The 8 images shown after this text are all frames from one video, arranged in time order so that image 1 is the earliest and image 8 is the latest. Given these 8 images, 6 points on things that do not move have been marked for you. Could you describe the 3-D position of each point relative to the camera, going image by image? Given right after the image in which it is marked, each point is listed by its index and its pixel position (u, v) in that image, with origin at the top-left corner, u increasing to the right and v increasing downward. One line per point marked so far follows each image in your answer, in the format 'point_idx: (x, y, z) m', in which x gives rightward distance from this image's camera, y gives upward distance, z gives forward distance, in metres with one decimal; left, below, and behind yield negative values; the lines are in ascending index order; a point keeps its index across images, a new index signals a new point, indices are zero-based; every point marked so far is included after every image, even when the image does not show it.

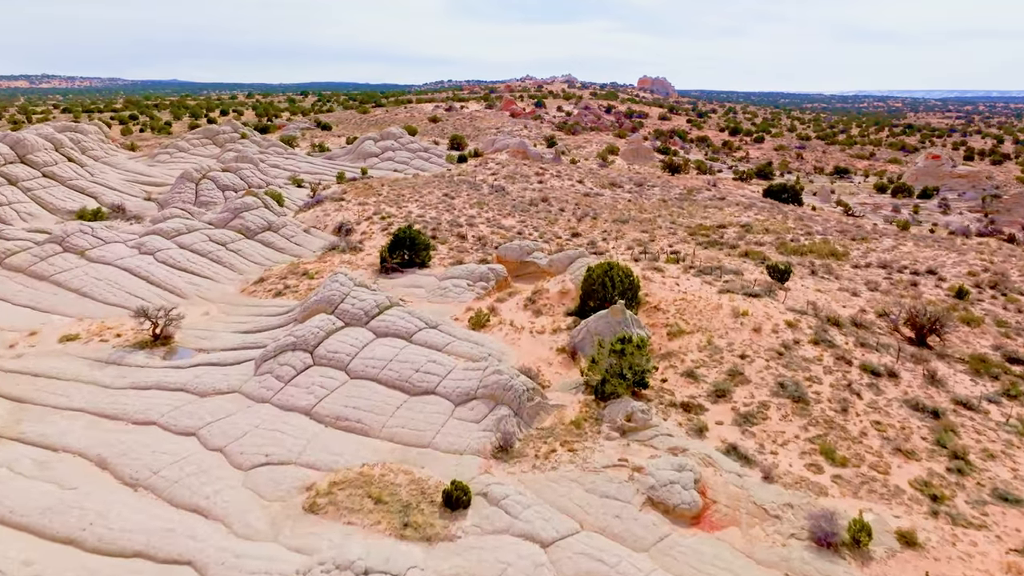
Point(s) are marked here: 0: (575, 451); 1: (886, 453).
0: (+1.1, -2.8, +12.2) m
1: (+6.7, -2.9, +12.7) m
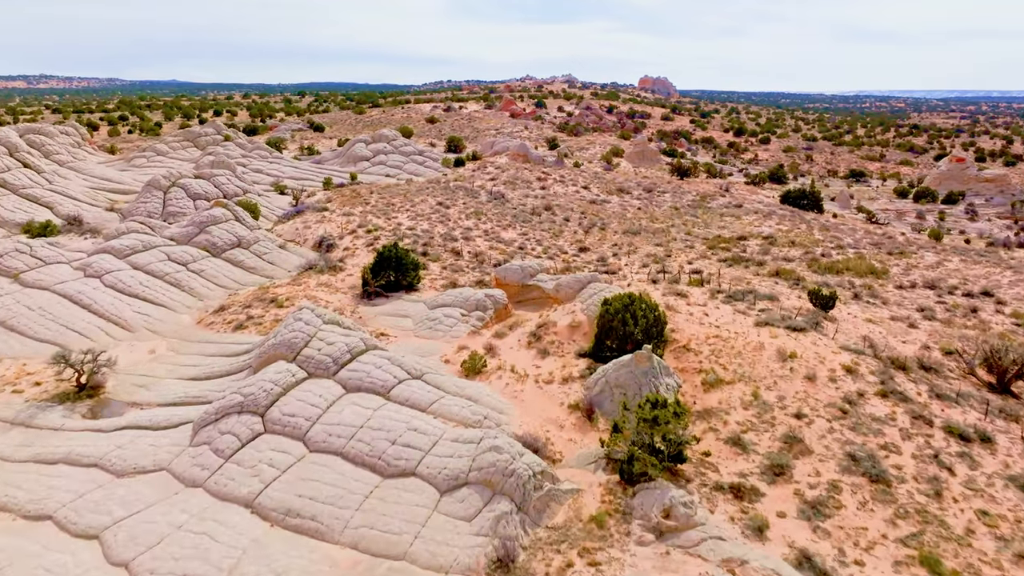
0: (+1.1, -3.6, +9.1) m
1: (+6.7, -3.7, +9.6) m
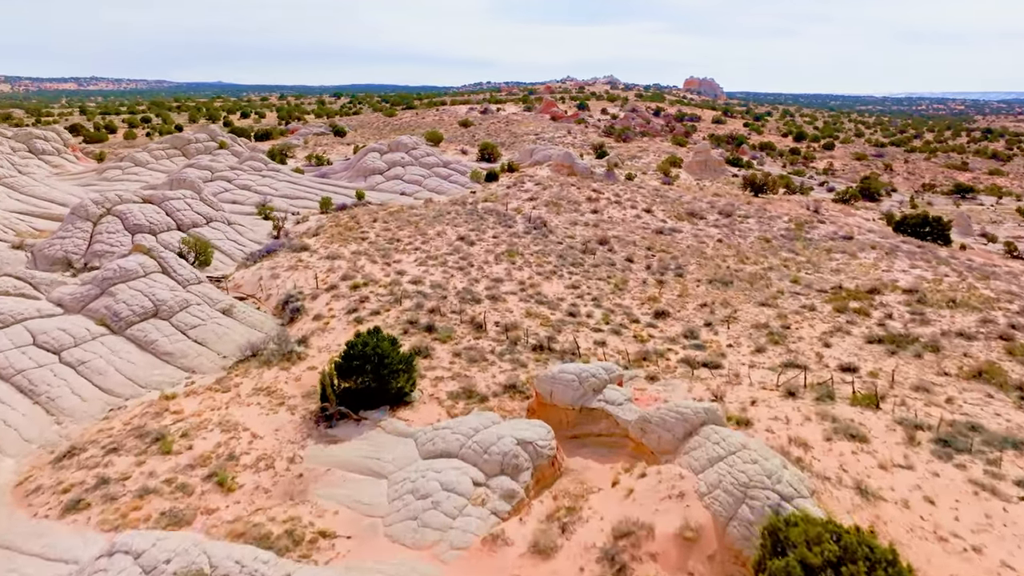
0: (+1.3, -5.7, +0.8) m
1: (+7.0, -6.0, +1.1) m
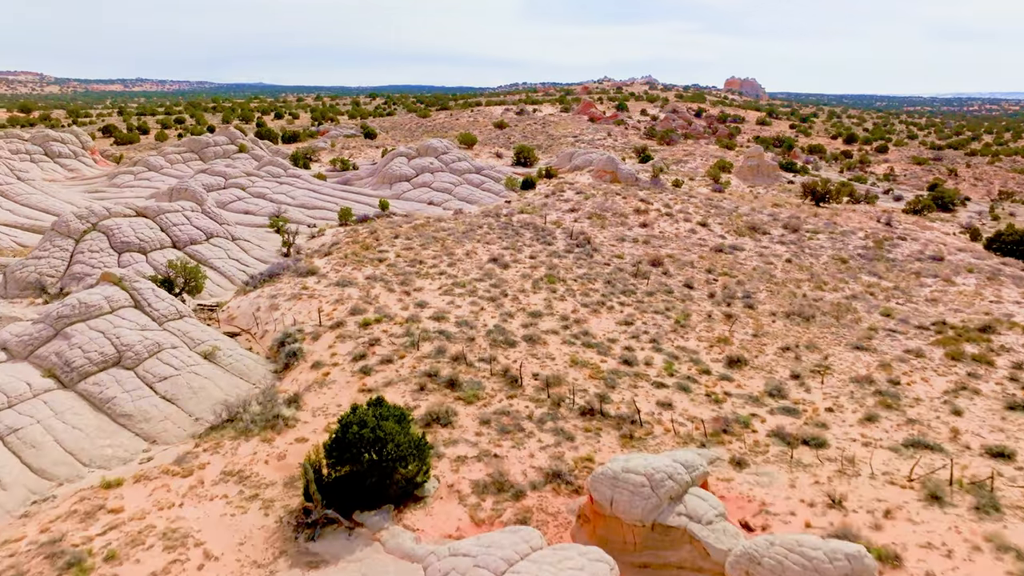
0: (+1.3, -6.6, -2.6) m
1: (+7.0, -6.9, -2.6) m
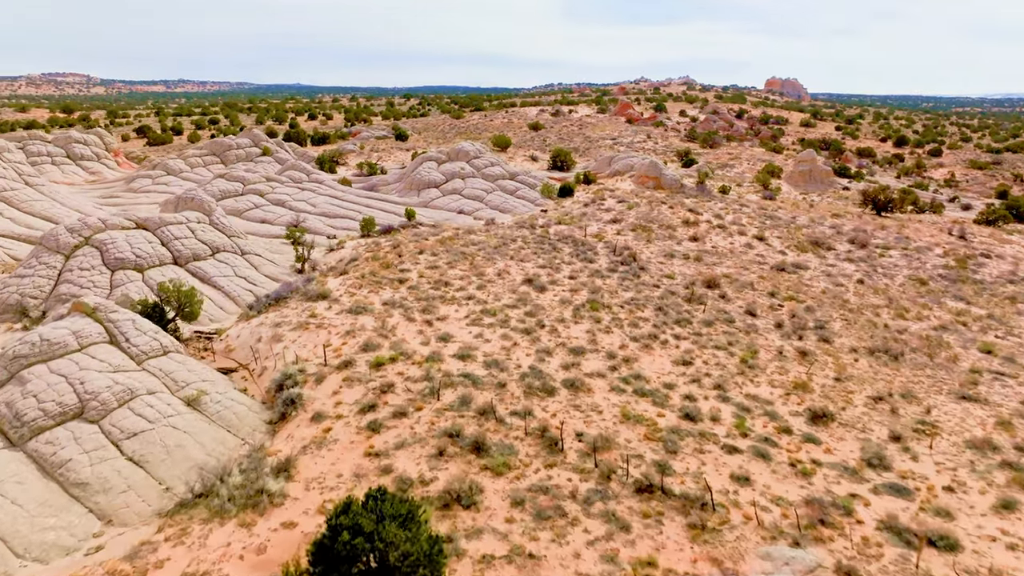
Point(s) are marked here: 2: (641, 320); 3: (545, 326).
0: (+1.2, -7.3, -5.1) m
1: (+6.8, -7.6, -5.4) m
2: (+3.2, -0.8, +17.4) m
3: (+0.8, -0.9, +16.2) m
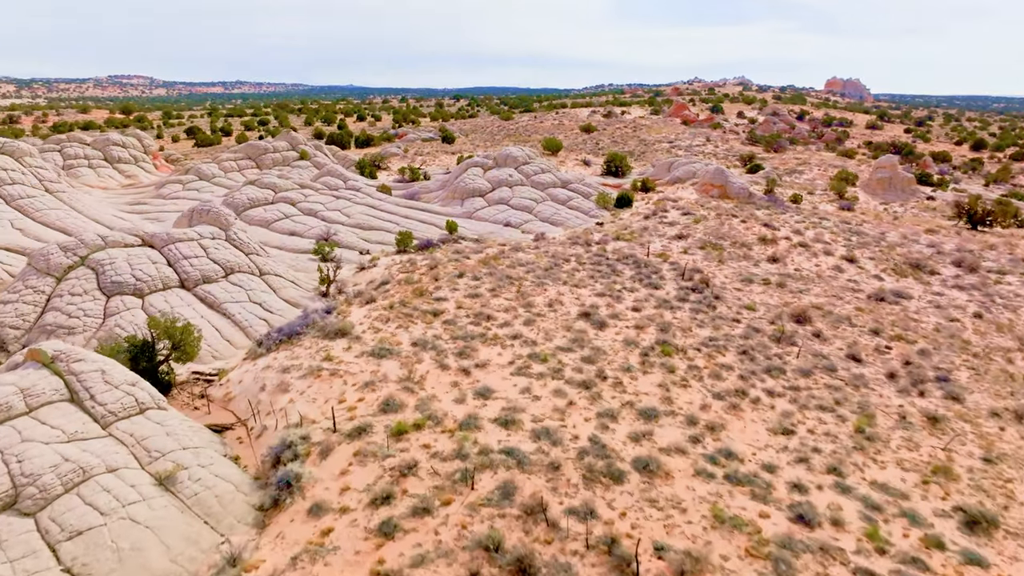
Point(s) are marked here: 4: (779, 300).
0: (+0.7, -8.1, -8.1) m
1: (+6.2, -8.5, -8.8) m
2: (+4.3, -1.6, +14.3) m
3: (+1.8, -1.7, +13.2) m
4: (+7.4, -0.3, +19.6) m
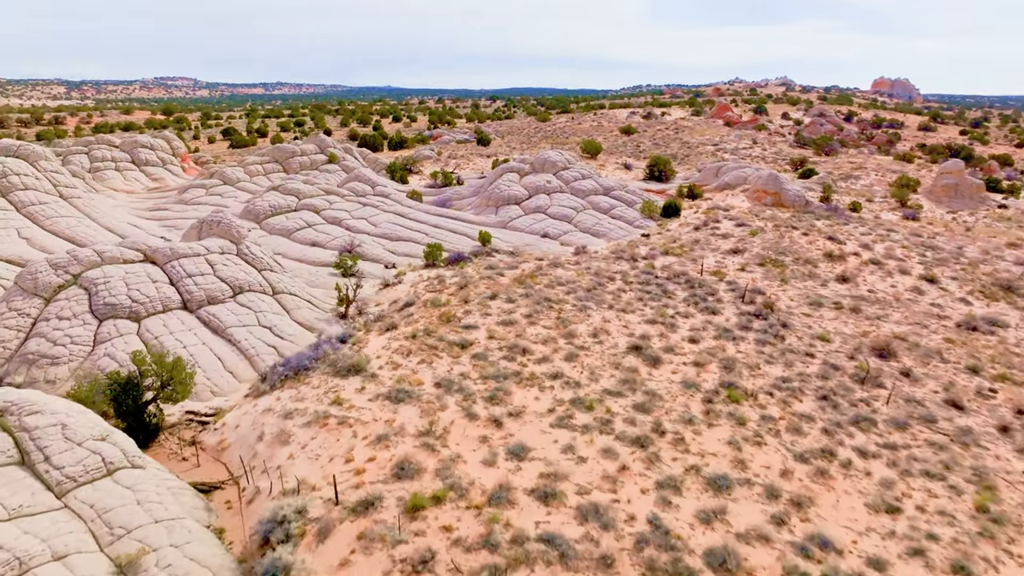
0: (+0.2, -8.6, -10.2) m
1: (+5.7, -9.1, -11.1) m
2: (+4.9, -2.2, +12.0) m
3: (+2.4, -2.2, +11.0) m
4: (+8.4, -1.0, +17.2) m
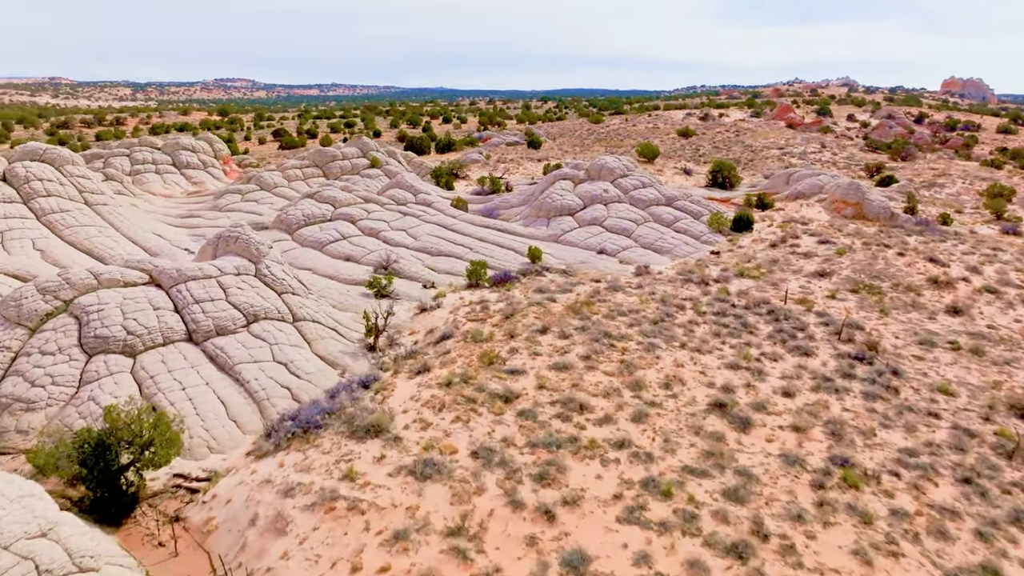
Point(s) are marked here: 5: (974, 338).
0: (-0.7, -9.2, -12.6) m
1: (+4.8, -9.8, -13.9) m
2: (+5.7, -3.0, +9.2) m
3: (+3.1, -2.9, +8.4) m
4: (+9.5, -1.8, +14.1) m
5: (+10.7, -1.1, +16.3) m
